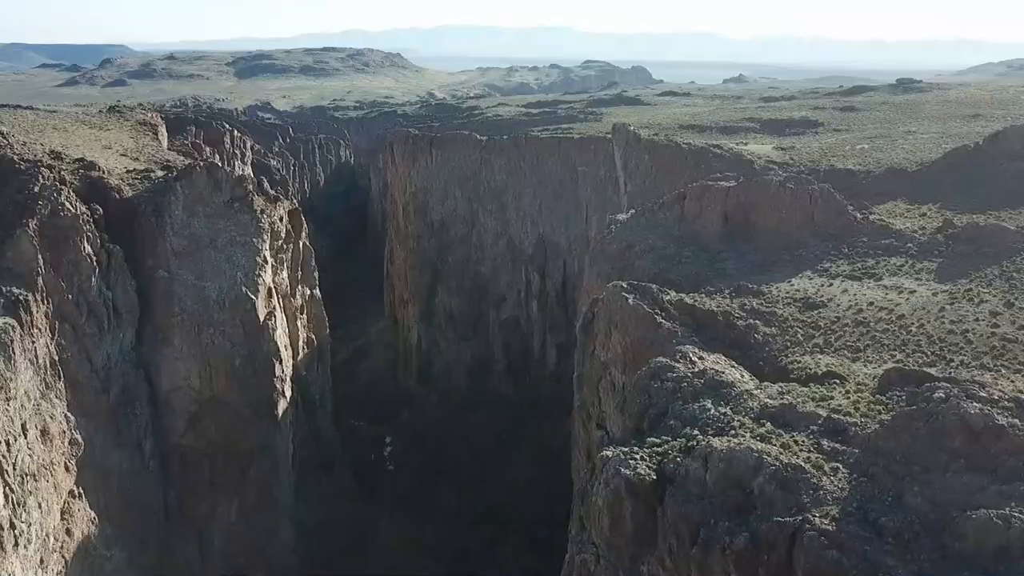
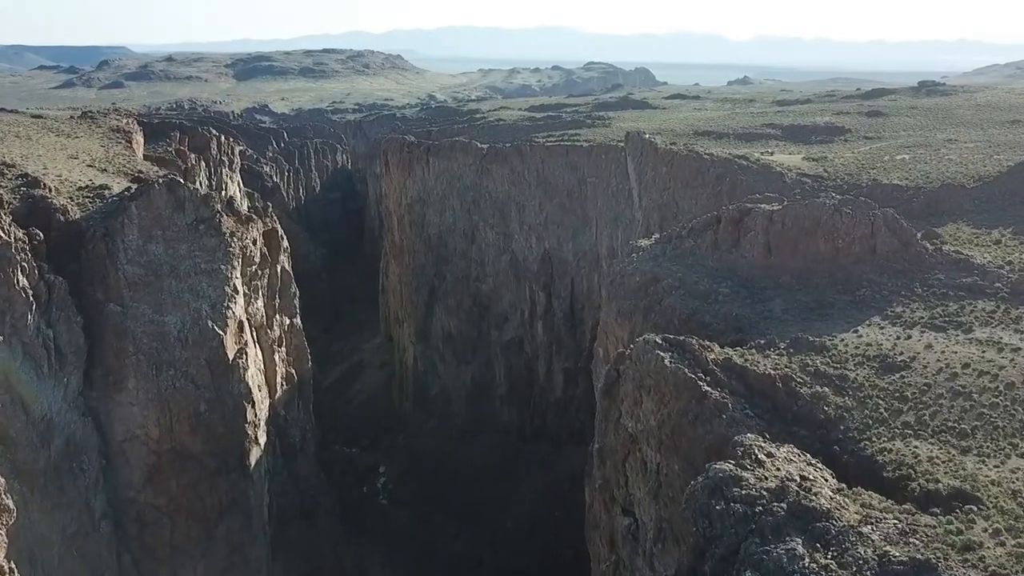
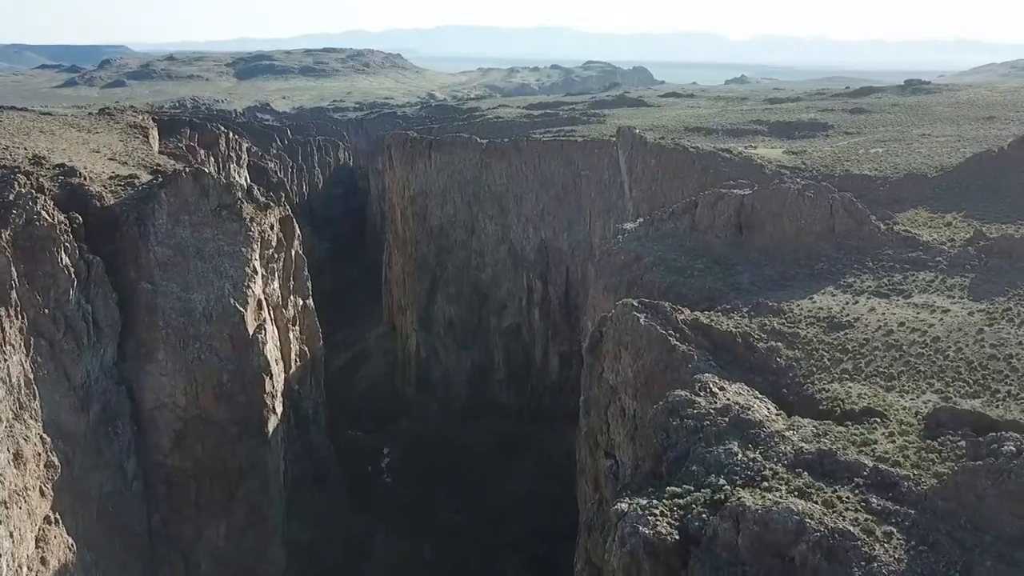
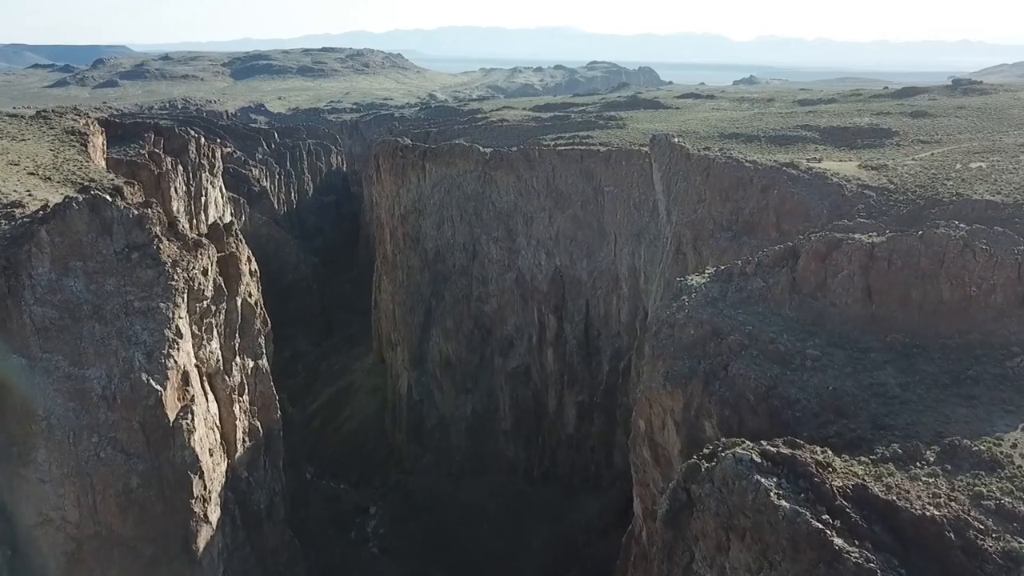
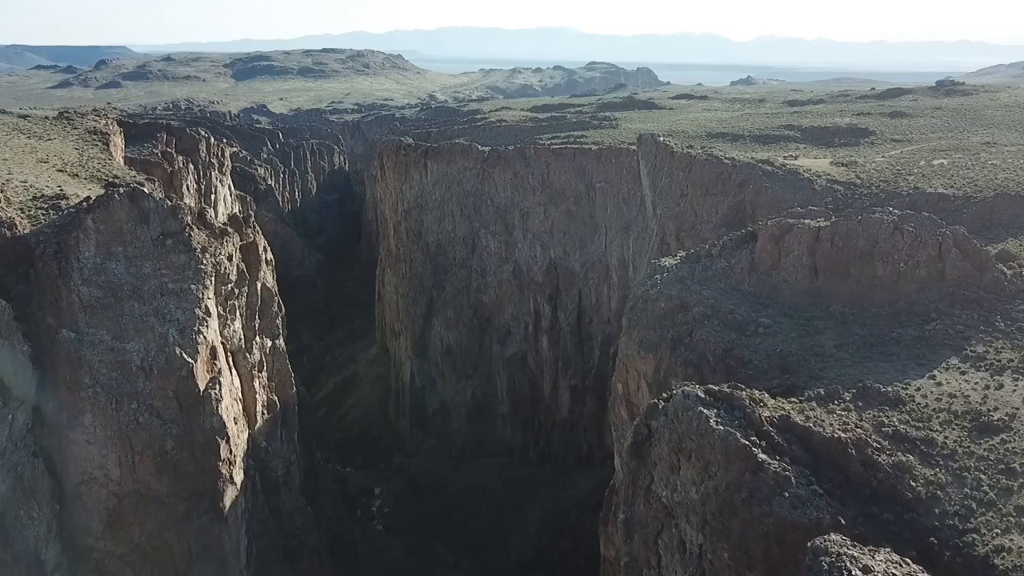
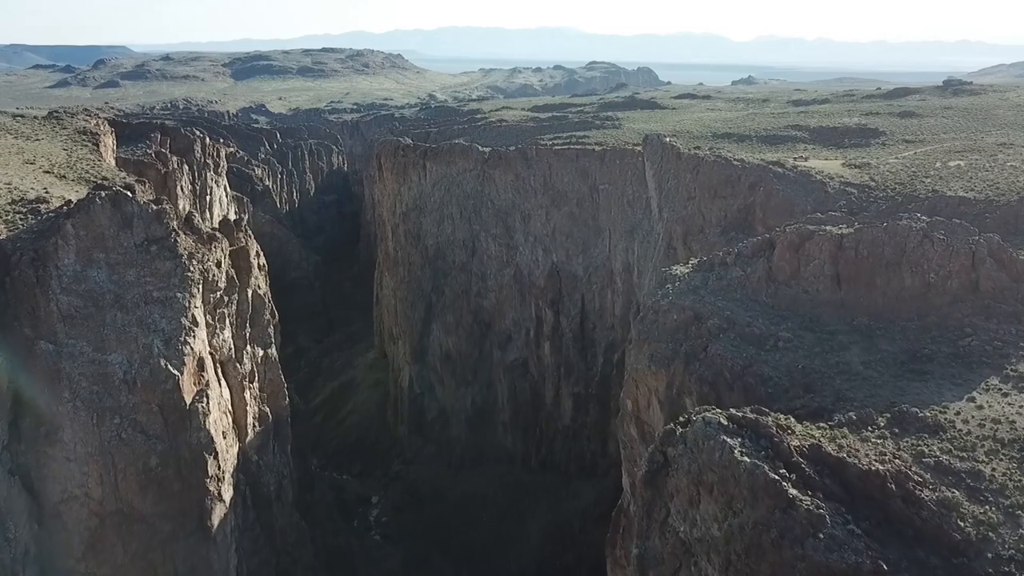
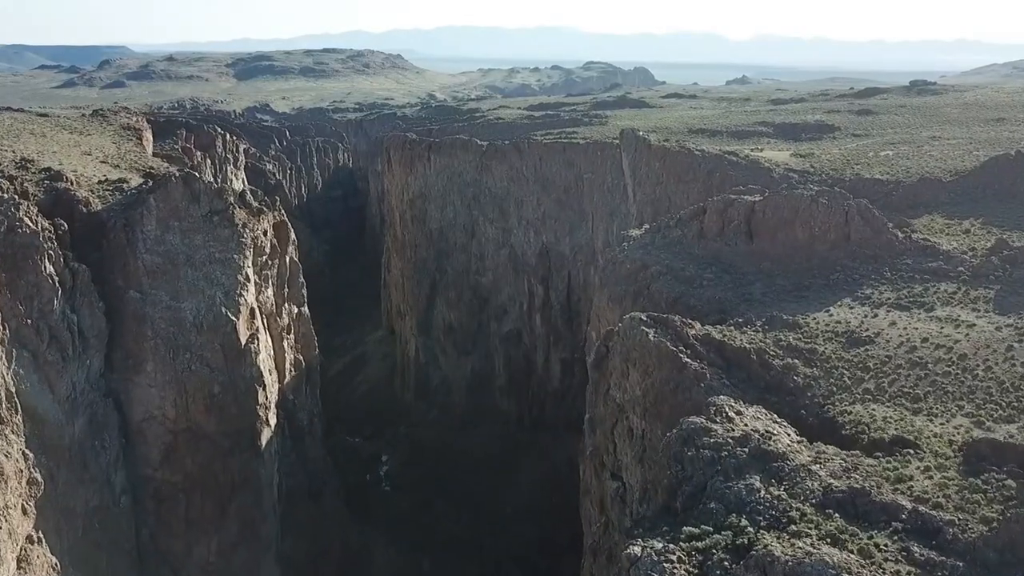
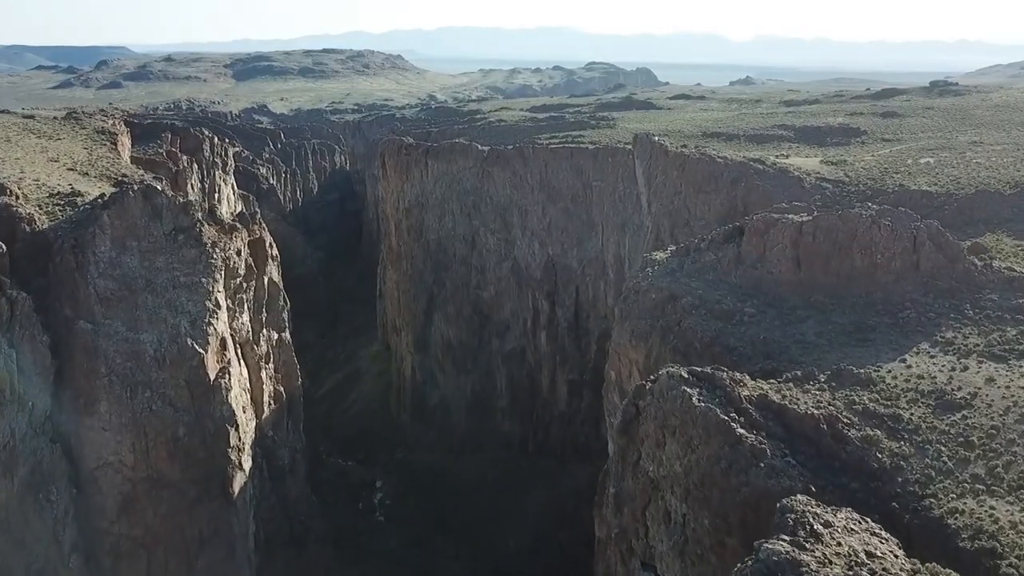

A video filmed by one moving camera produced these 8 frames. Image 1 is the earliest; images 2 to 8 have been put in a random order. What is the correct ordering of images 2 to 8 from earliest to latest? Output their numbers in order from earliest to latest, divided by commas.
3, 7, 2, 8, 5, 6, 4
